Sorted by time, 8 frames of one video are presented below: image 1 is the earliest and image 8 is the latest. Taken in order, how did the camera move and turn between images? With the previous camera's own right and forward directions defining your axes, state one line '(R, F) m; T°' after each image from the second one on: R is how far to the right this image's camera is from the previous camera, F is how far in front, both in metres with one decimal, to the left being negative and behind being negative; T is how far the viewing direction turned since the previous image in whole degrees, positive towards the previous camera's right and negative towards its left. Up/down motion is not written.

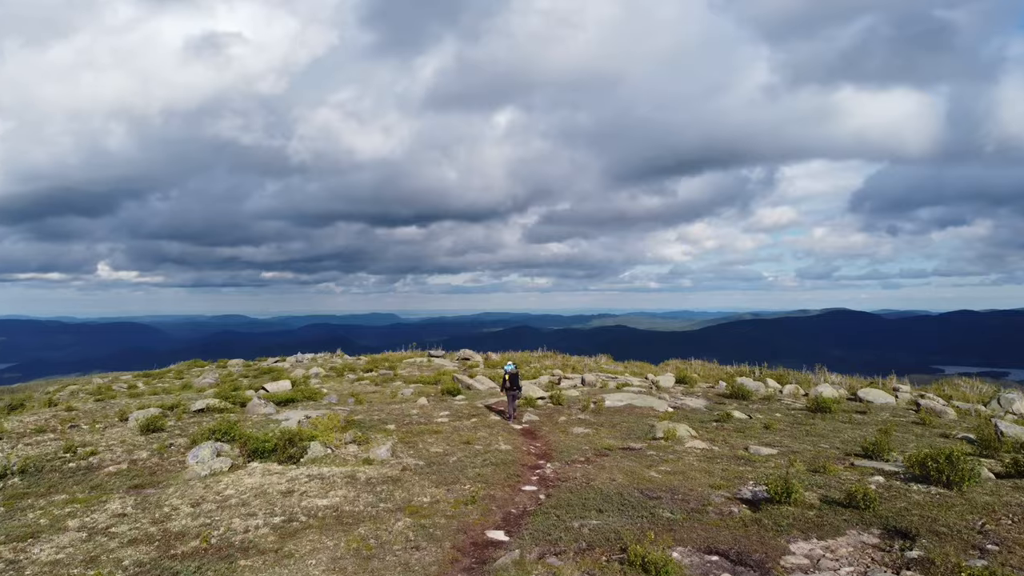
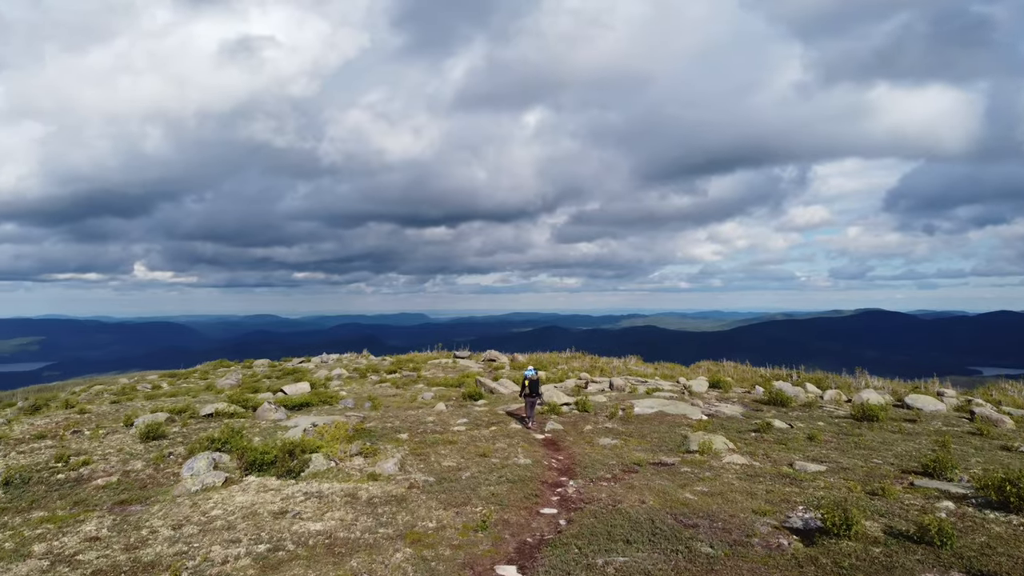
(+0.2, +1.7) m; -2°
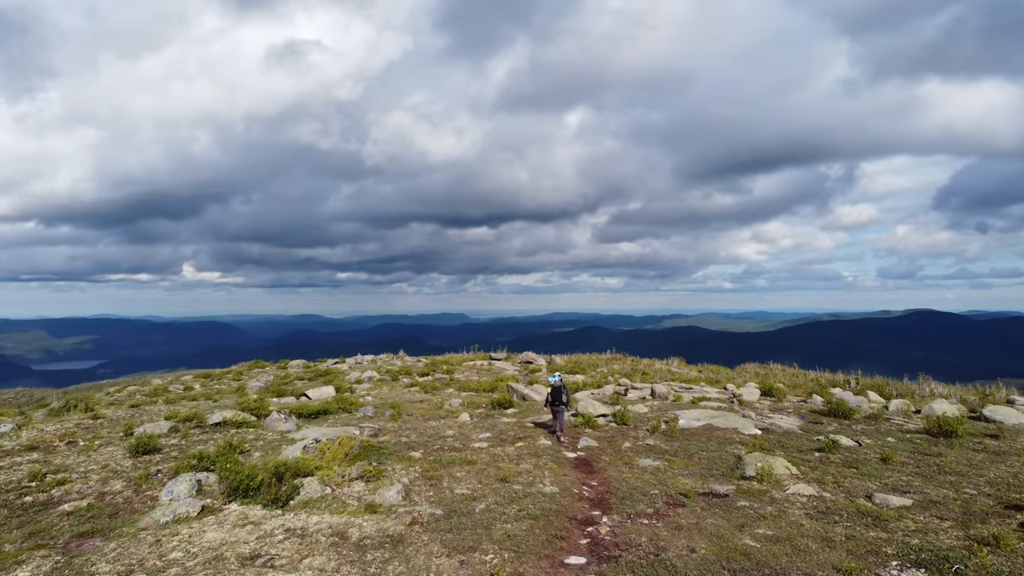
(+0.3, +2.6) m; -3°
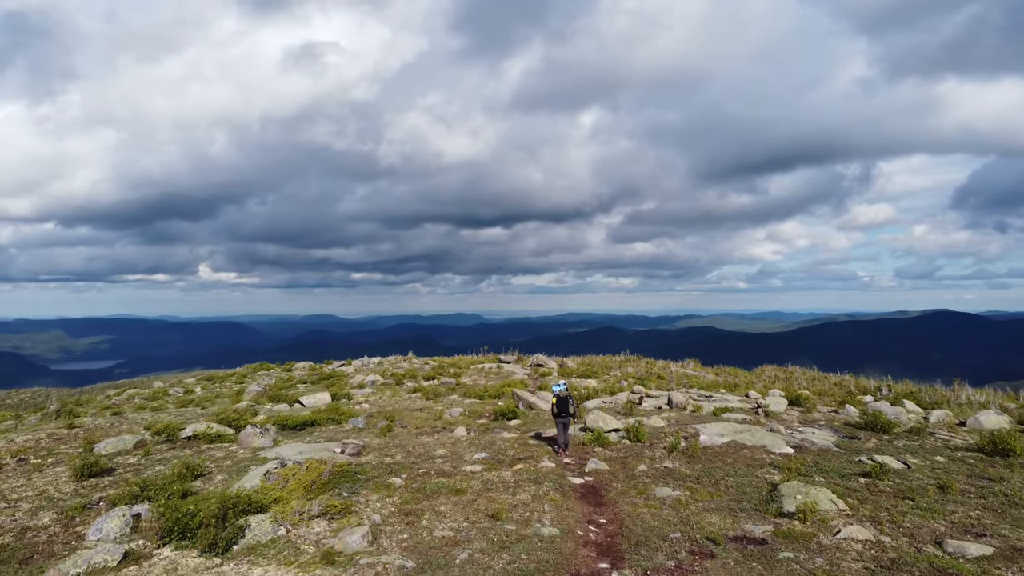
(+0.4, +2.6) m; -1°
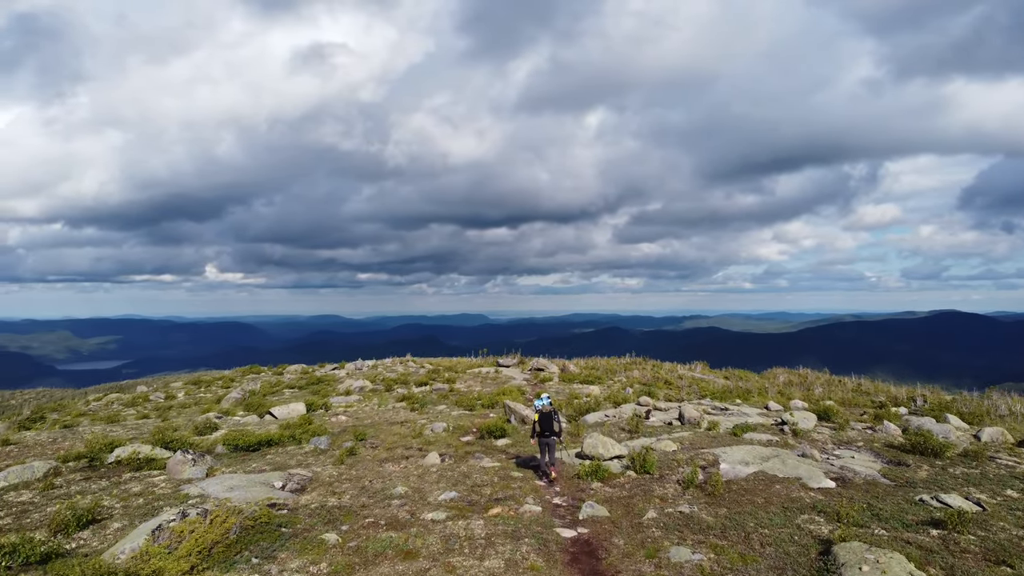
(+0.6, +3.8) m; 0°
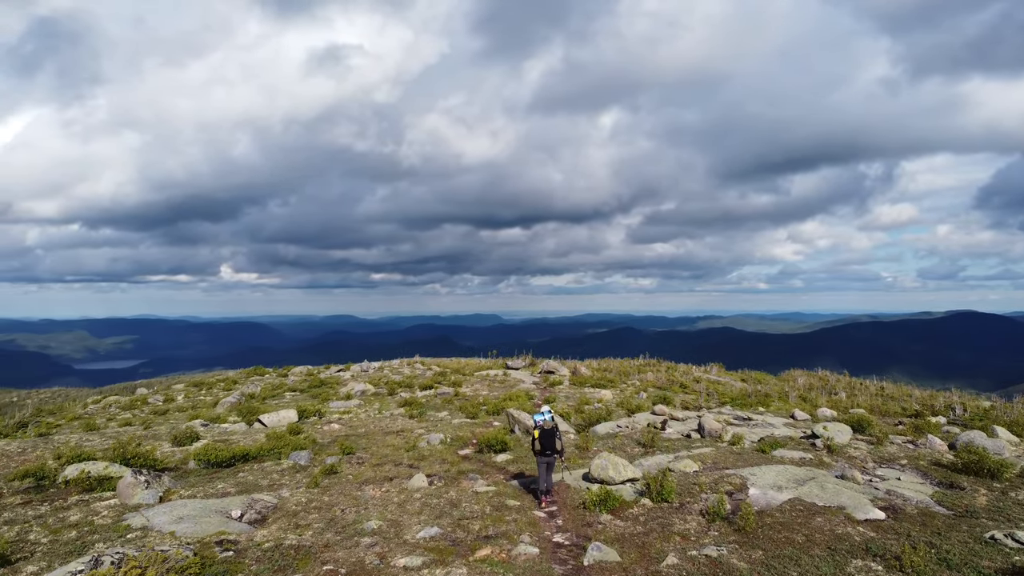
(+0.3, +2.4) m; -1°
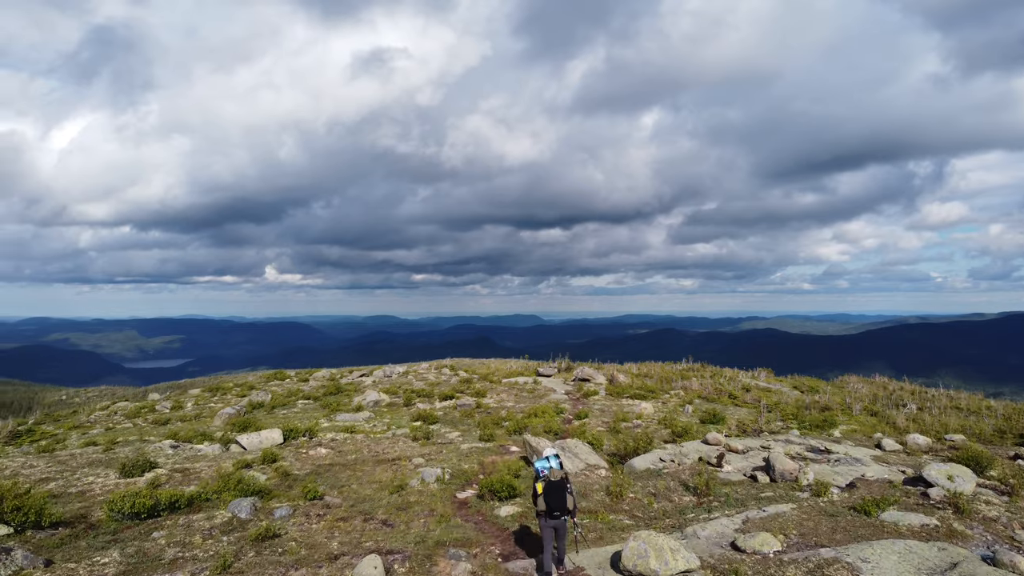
(+0.7, +5.4) m; -3°
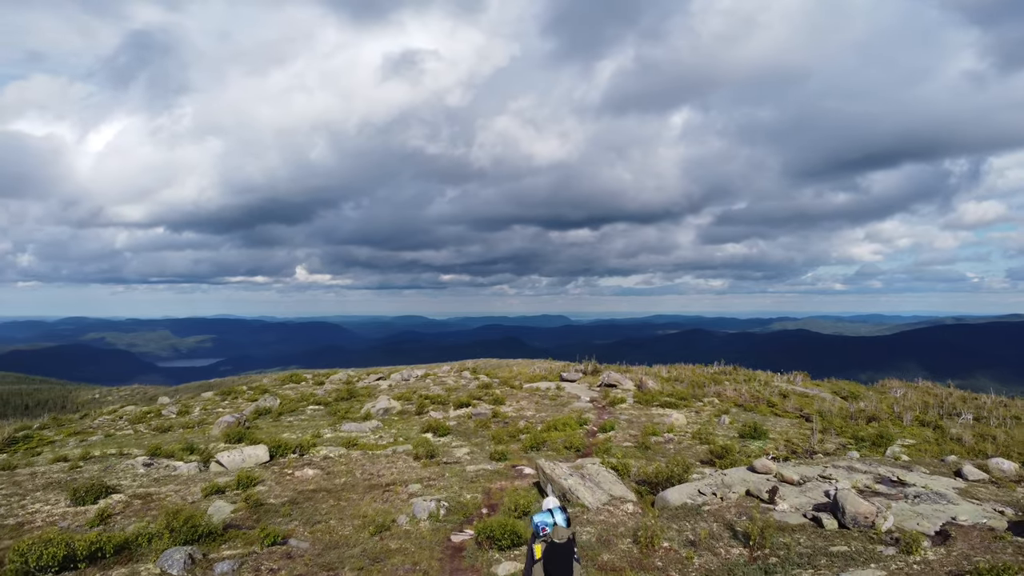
(+0.4, +3.5) m; -2°
